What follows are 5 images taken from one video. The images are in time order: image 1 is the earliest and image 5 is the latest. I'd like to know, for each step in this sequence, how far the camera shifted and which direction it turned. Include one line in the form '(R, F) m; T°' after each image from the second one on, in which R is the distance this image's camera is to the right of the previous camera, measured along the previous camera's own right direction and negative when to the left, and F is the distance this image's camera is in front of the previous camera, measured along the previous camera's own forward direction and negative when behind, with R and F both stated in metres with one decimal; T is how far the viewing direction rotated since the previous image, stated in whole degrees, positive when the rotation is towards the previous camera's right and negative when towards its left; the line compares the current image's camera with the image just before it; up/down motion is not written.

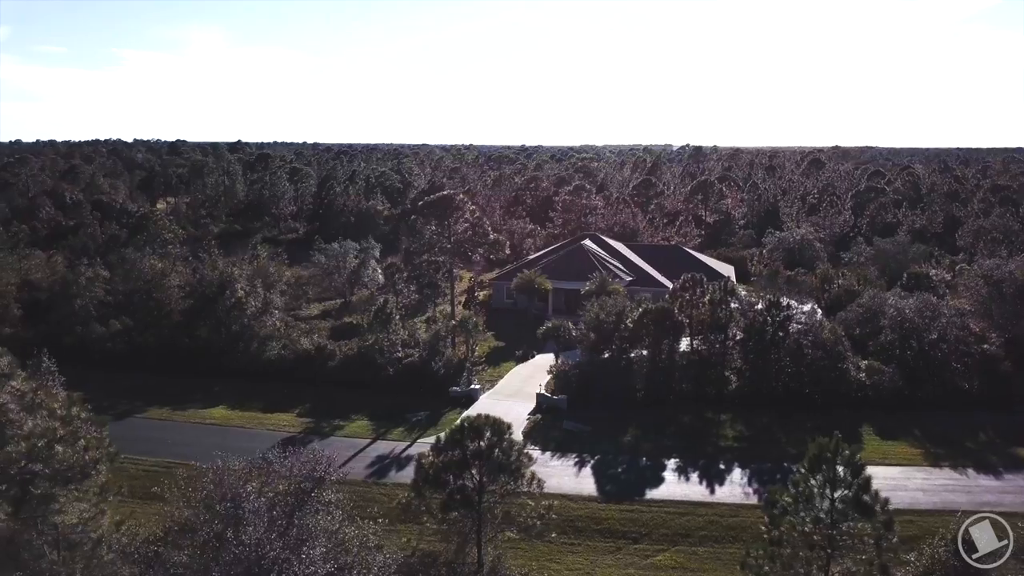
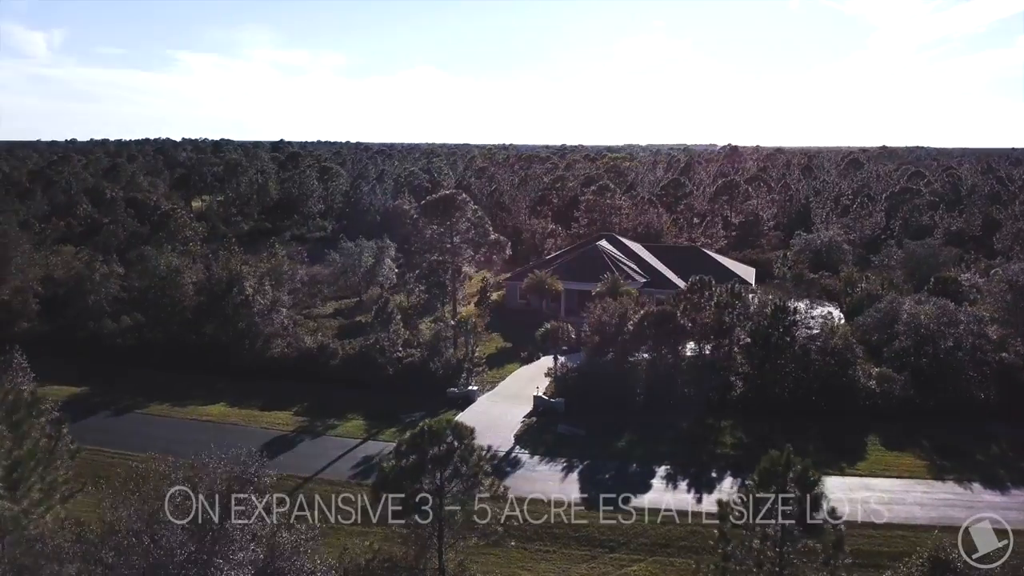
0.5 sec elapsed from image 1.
(+1.3, +0.3) m; -3°
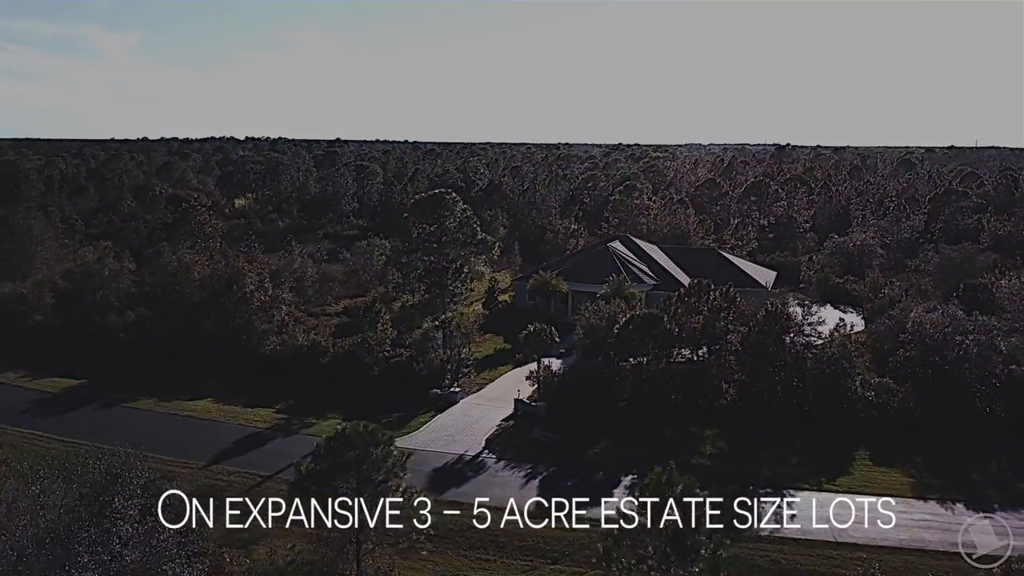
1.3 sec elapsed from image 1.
(+2.3, +0.5) m; -4°
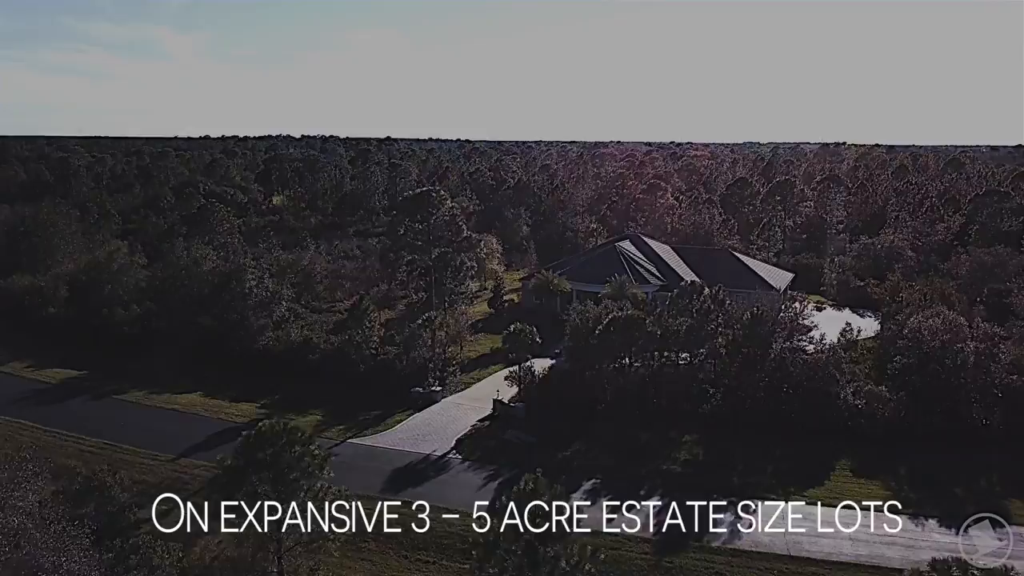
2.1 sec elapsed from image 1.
(+2.2, +0.3) m; -4°
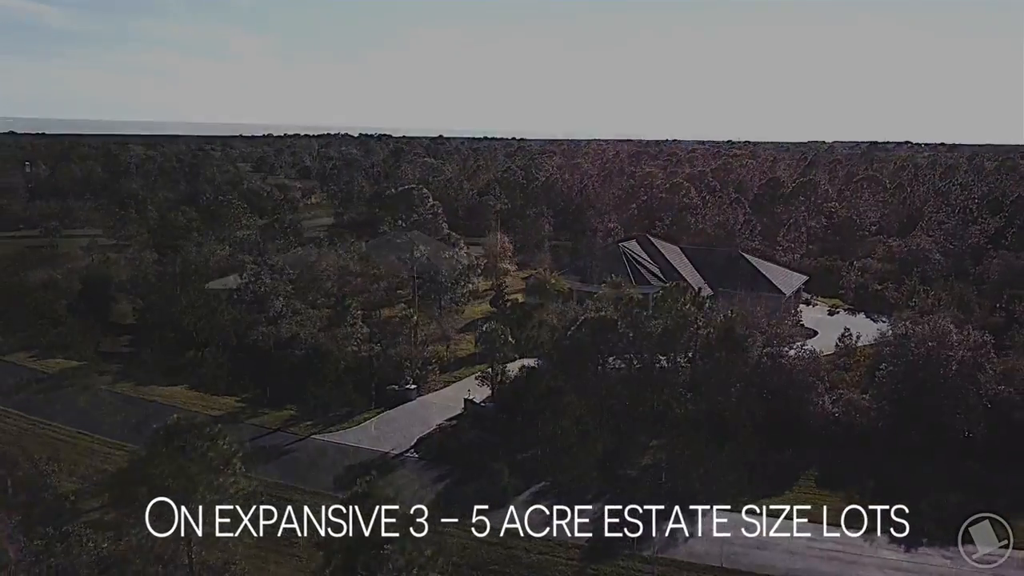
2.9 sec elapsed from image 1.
(+2.6, +0.2) m; -4°
